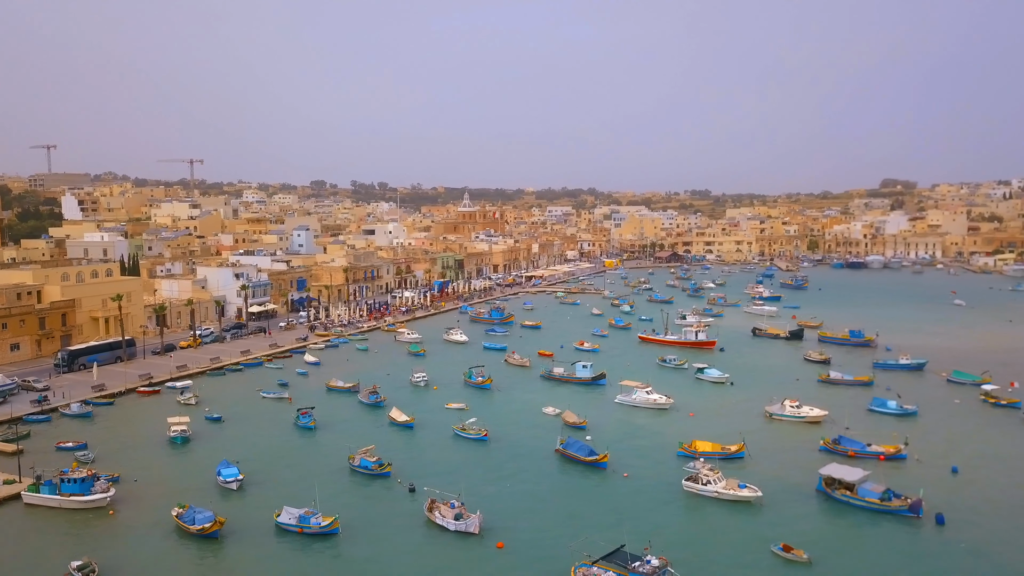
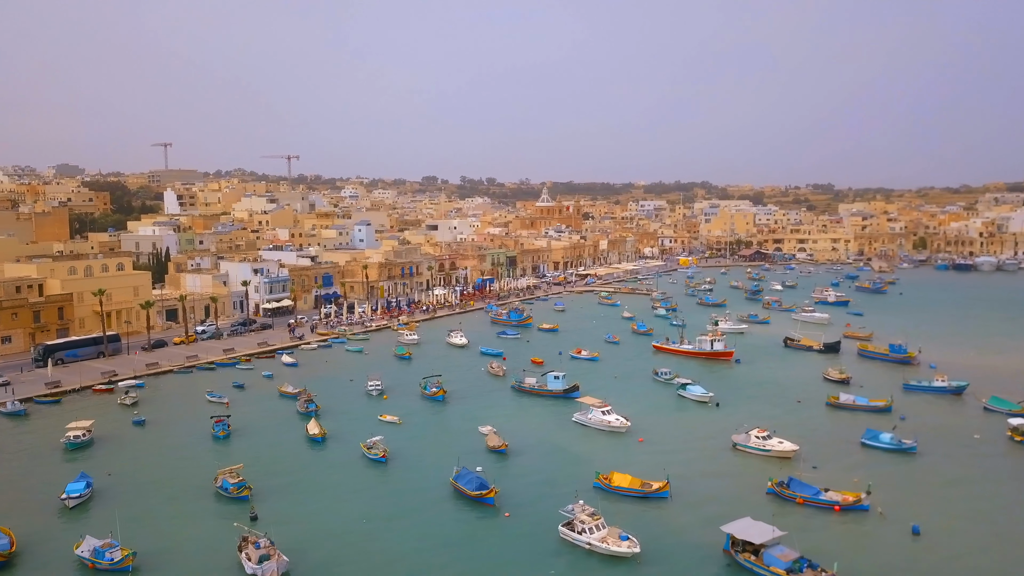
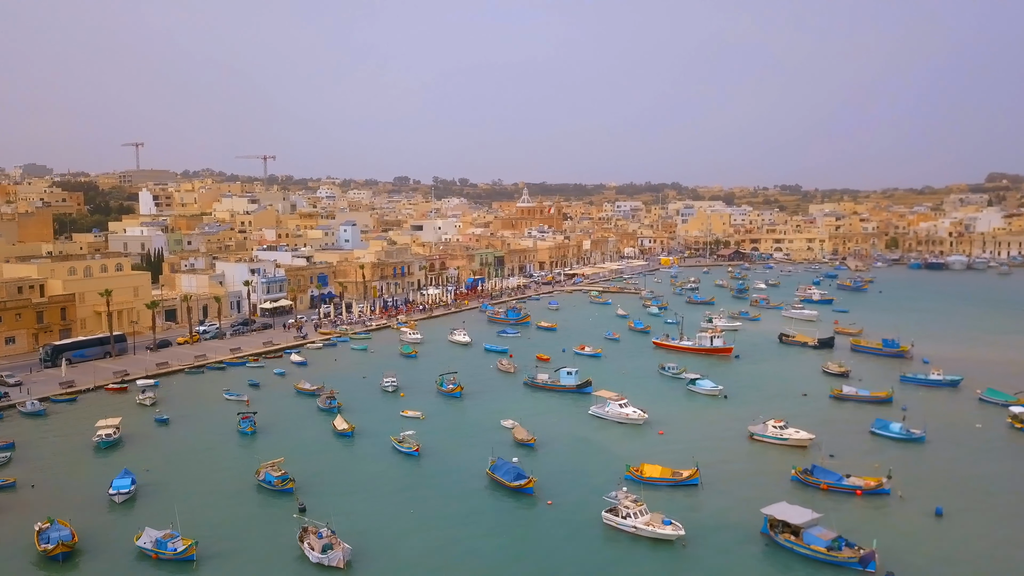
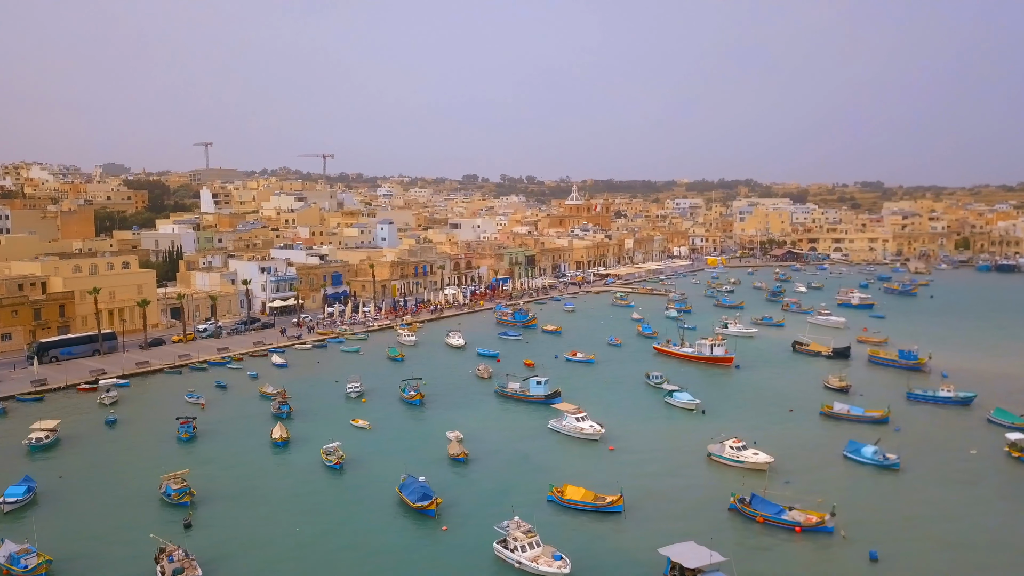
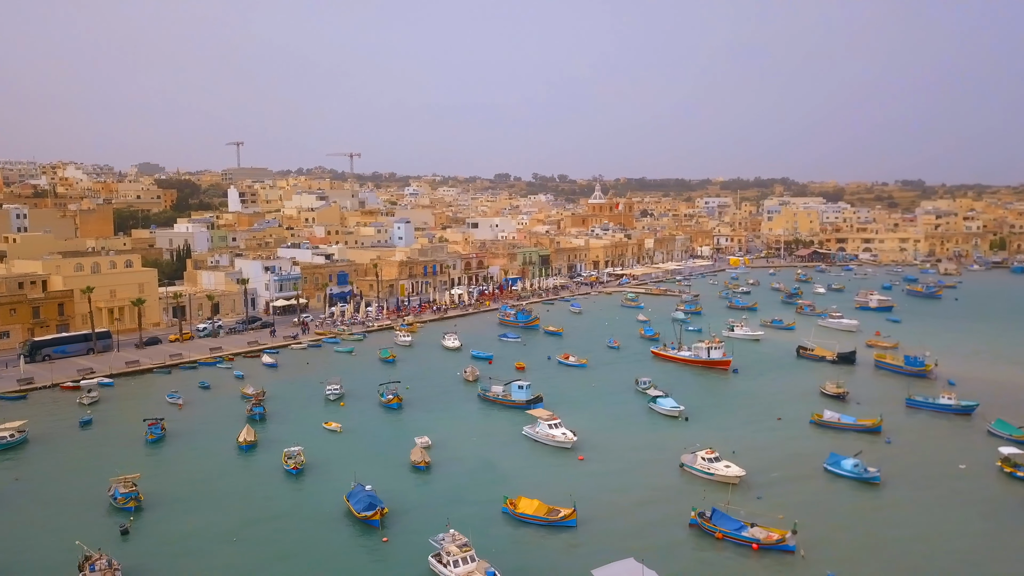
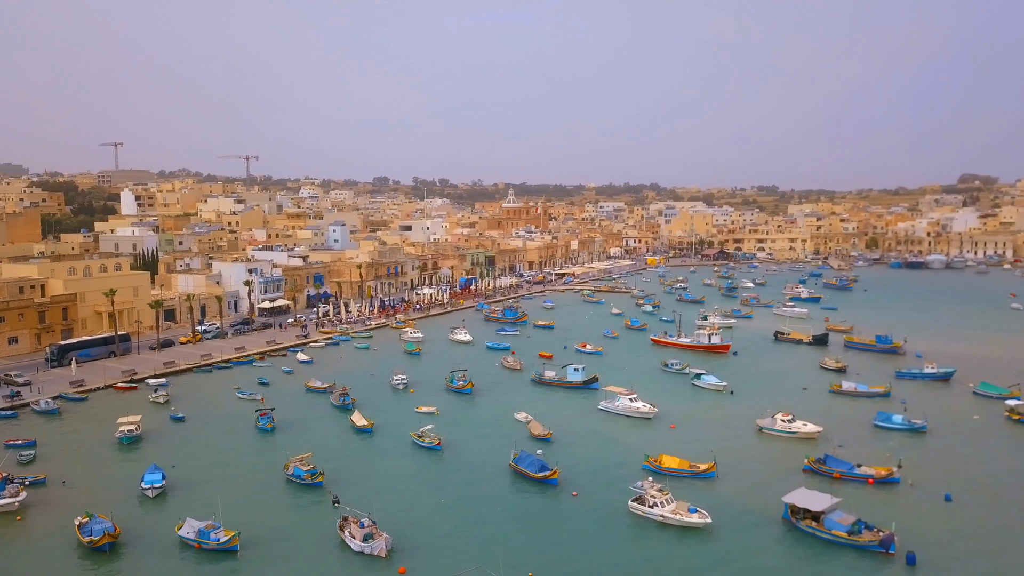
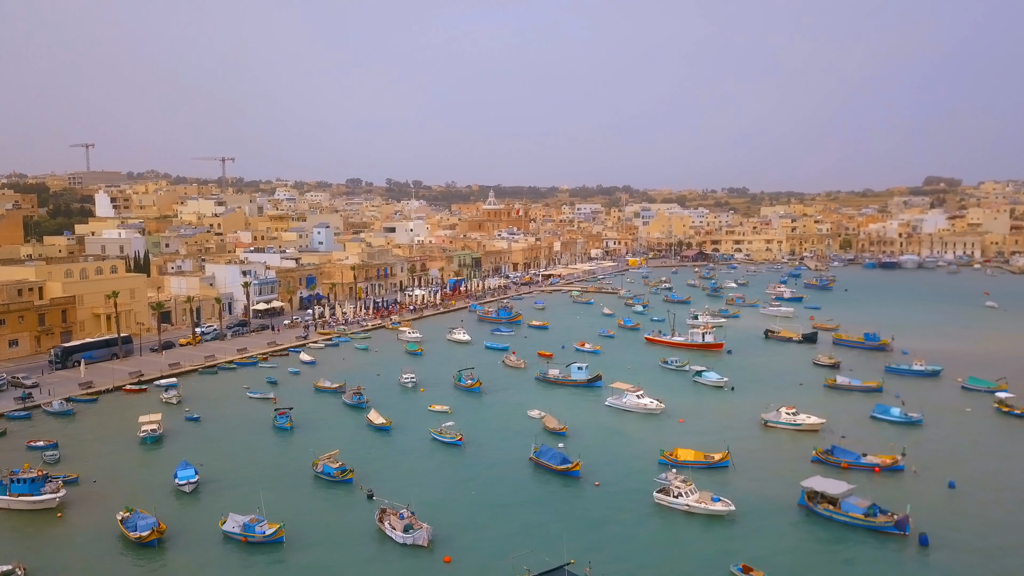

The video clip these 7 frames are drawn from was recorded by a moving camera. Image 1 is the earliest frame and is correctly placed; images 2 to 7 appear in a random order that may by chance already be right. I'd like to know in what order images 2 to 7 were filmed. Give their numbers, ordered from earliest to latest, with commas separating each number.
7, 6, 3, 2, 4, 5
